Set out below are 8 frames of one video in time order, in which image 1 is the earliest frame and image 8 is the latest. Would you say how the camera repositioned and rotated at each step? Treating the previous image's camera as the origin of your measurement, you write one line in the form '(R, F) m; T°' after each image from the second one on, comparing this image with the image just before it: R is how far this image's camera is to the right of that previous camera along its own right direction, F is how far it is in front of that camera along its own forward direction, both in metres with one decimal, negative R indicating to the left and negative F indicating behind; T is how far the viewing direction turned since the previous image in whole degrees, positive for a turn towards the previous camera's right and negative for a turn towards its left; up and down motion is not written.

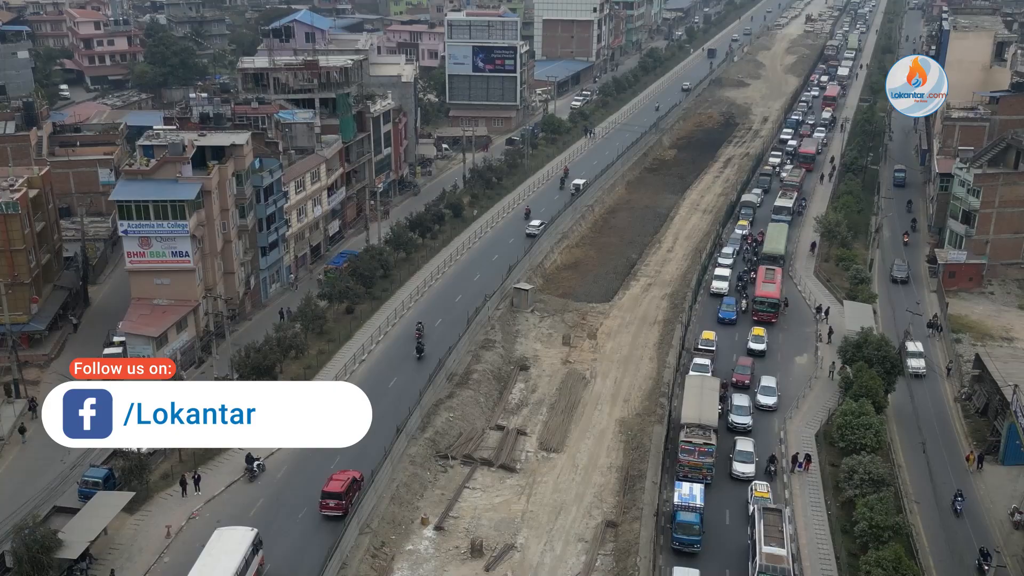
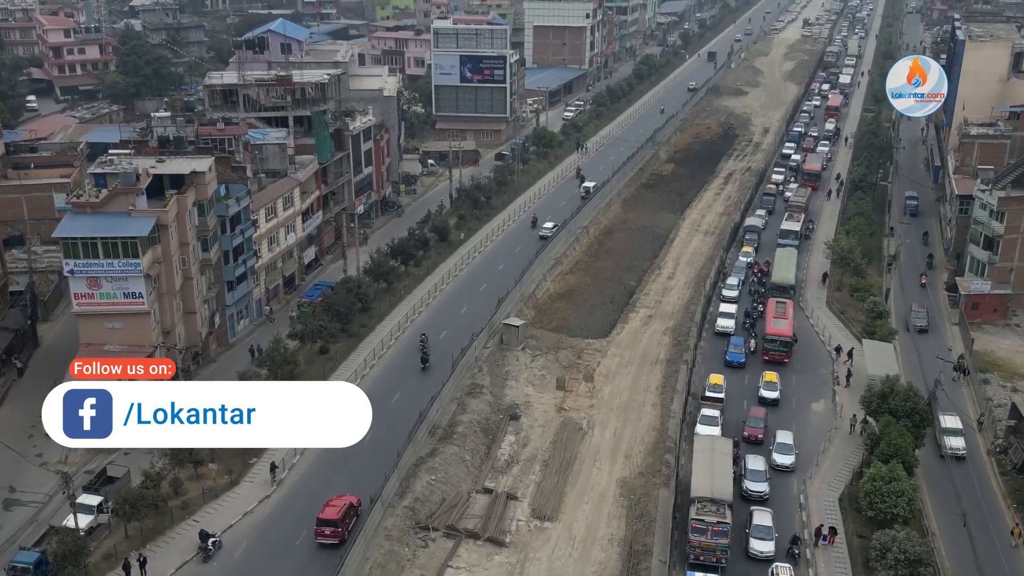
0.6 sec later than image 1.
(+0.1, +4.4) m; 0°
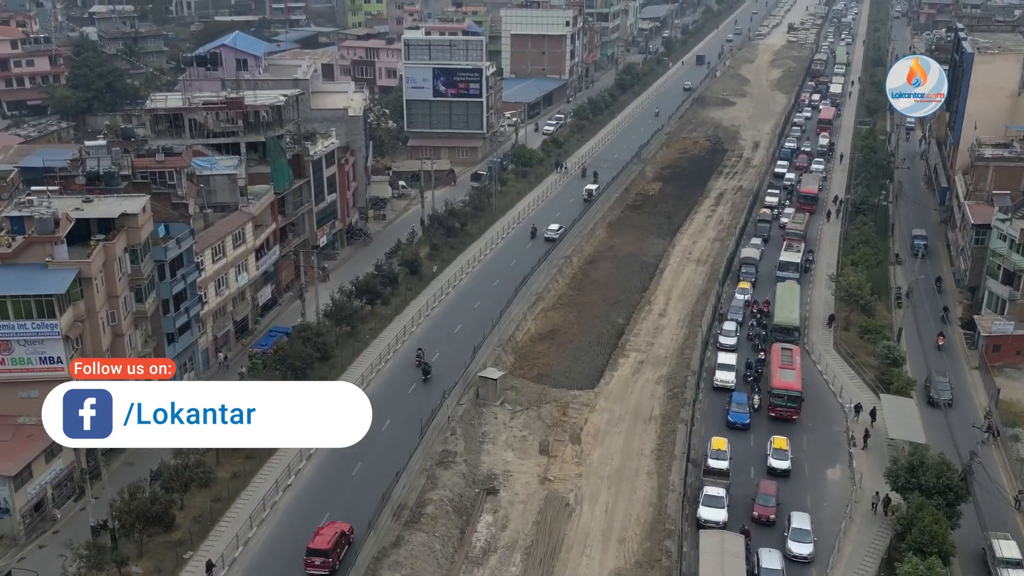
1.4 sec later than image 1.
(+0.2, +5.3) m; +1°
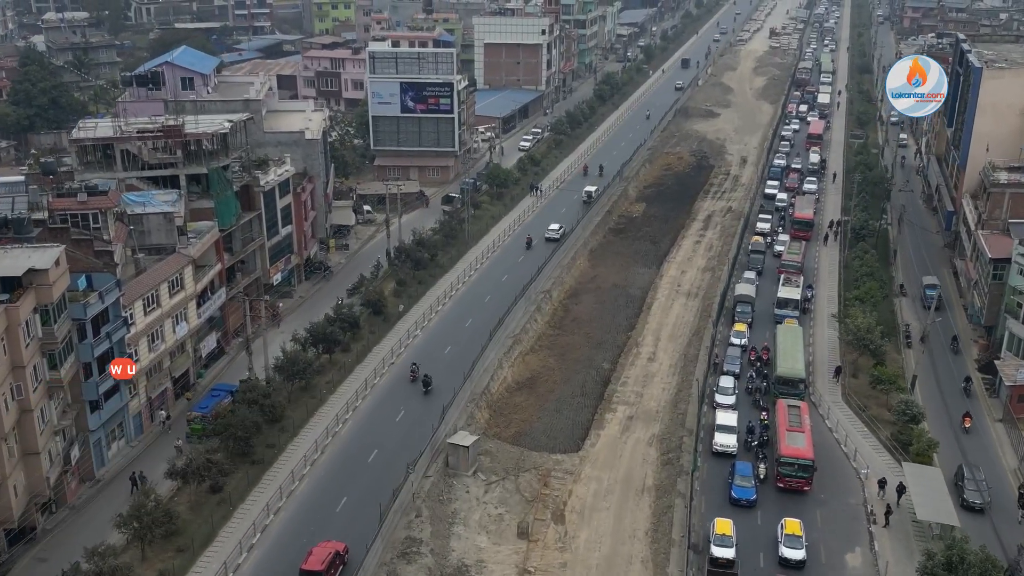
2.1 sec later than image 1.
(+0.2, +5.4) m; +1°
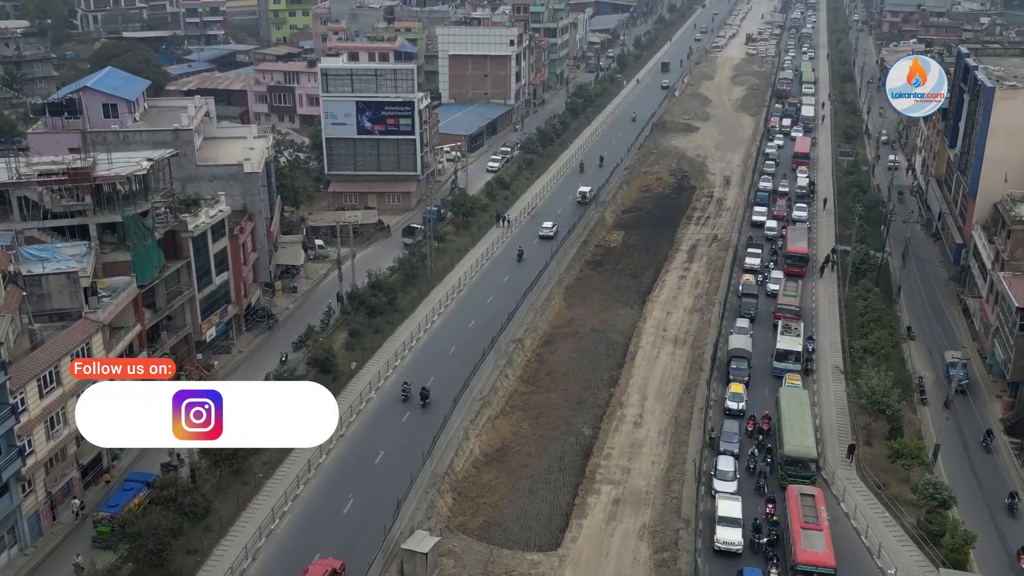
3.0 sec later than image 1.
(+0.3, +6.3) m; +2°
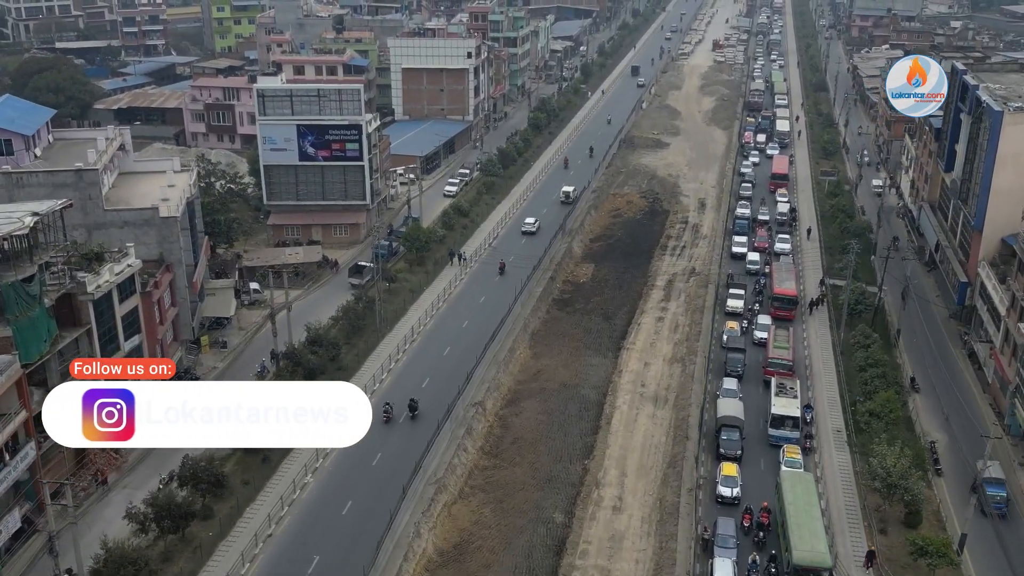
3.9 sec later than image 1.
(+0.3, +6.3) m; +2°
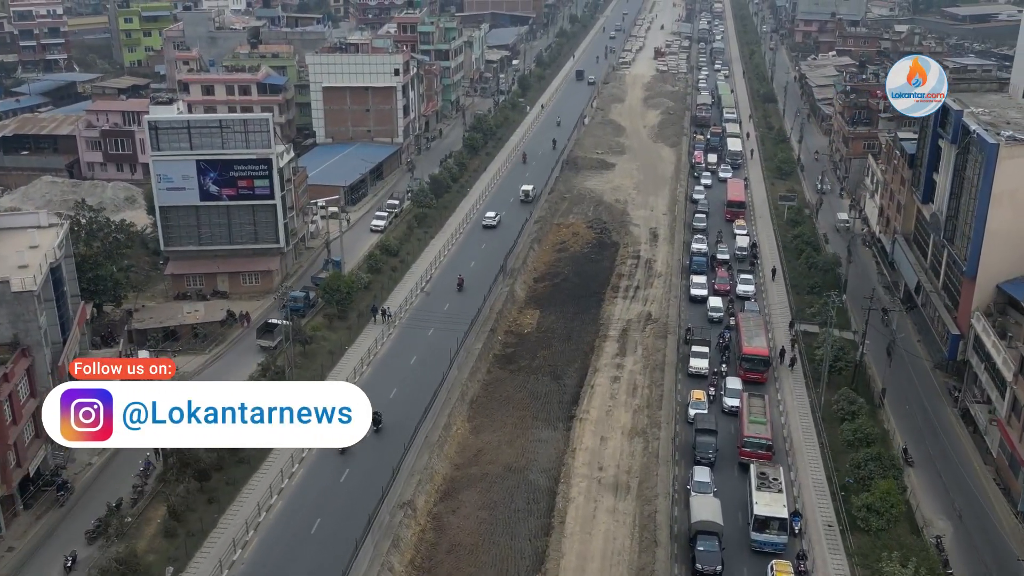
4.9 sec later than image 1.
(+0.5, +7.2) m; +3°
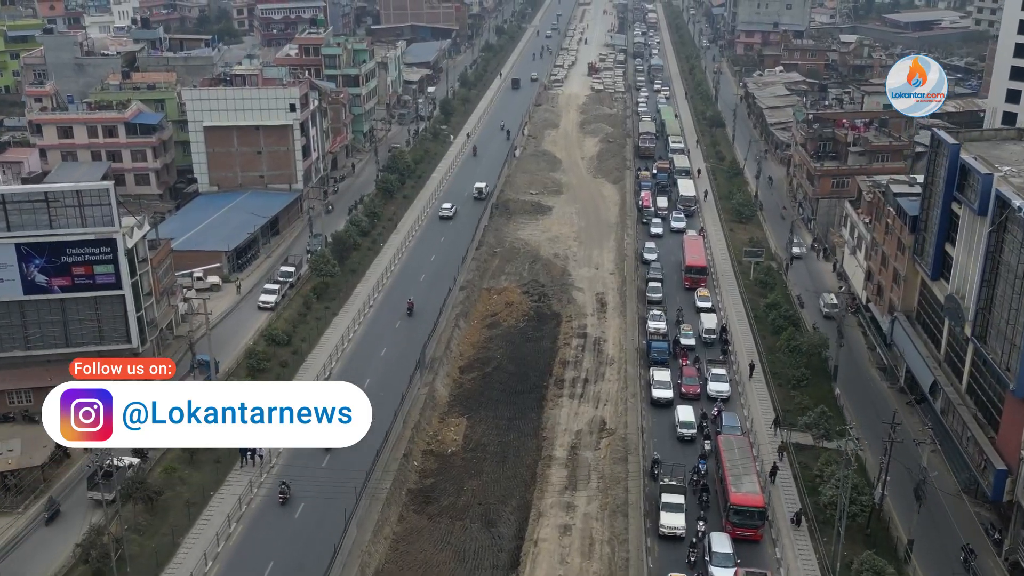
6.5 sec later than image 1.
(+0.9, +11.7) m; +4°
